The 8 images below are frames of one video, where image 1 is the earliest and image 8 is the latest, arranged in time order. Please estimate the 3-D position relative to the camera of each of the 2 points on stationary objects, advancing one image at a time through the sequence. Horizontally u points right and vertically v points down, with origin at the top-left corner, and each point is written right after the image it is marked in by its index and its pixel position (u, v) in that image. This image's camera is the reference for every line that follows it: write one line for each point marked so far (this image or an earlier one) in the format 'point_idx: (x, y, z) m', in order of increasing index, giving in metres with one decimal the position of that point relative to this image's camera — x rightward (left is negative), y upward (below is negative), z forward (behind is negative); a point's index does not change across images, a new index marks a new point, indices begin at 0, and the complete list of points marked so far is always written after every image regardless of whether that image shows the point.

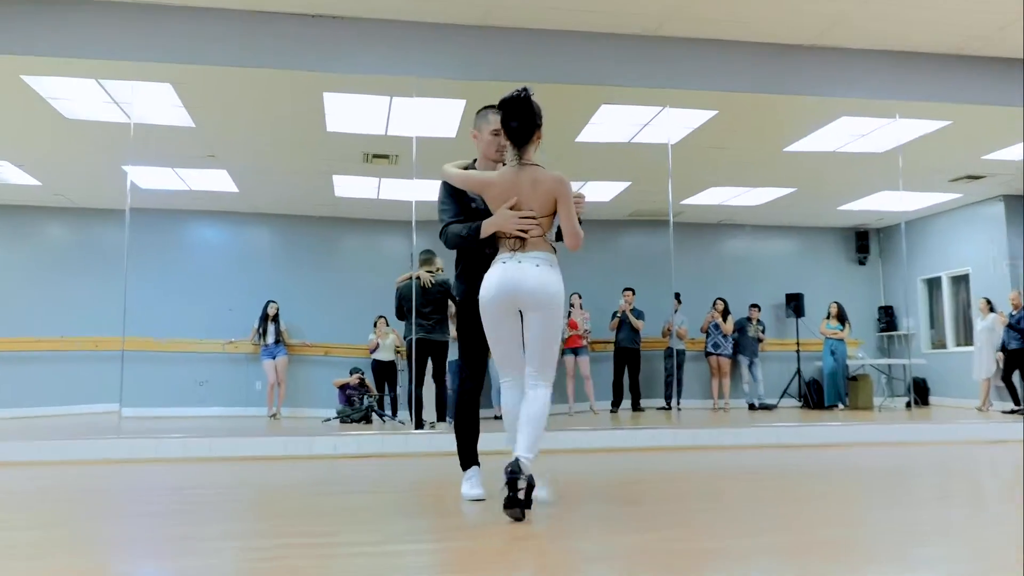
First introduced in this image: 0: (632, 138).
0: (+0.6, +0.8, +5.2) m
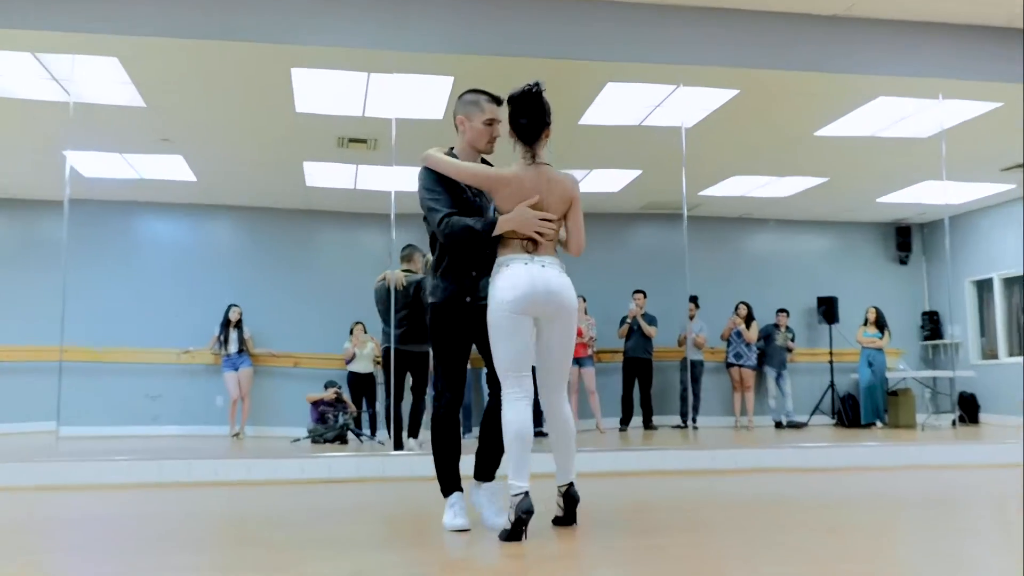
0: (+0.6, +0.8, +4.6) m
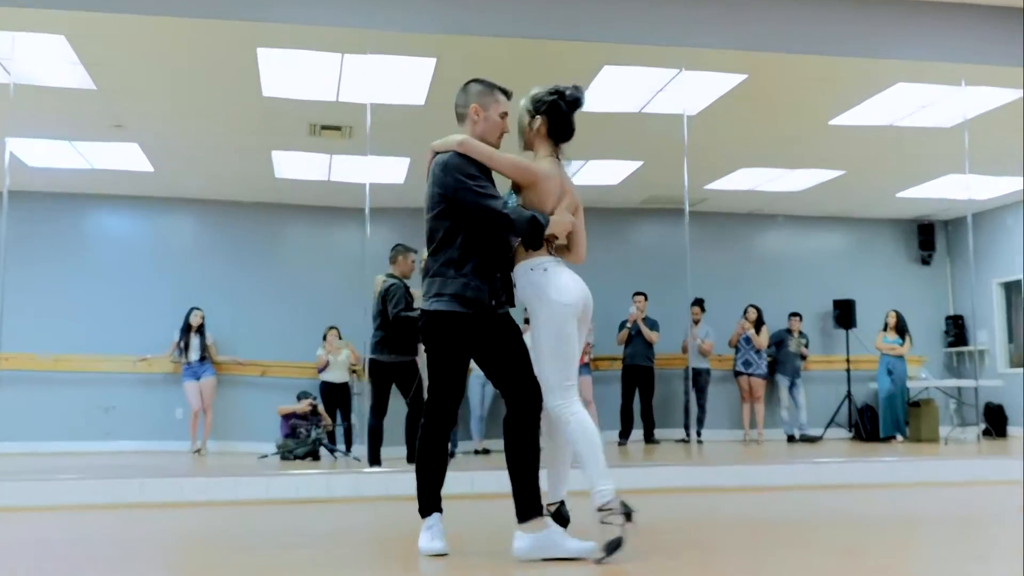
0: (+0.6, +0.8, +4.2) m
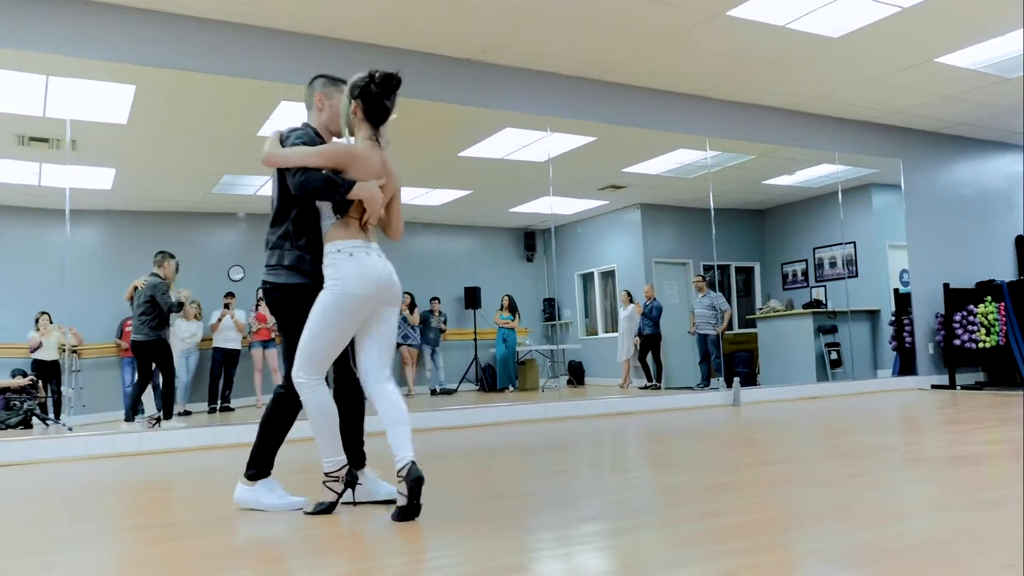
0: (-1.0, +0.8, +5.4) m
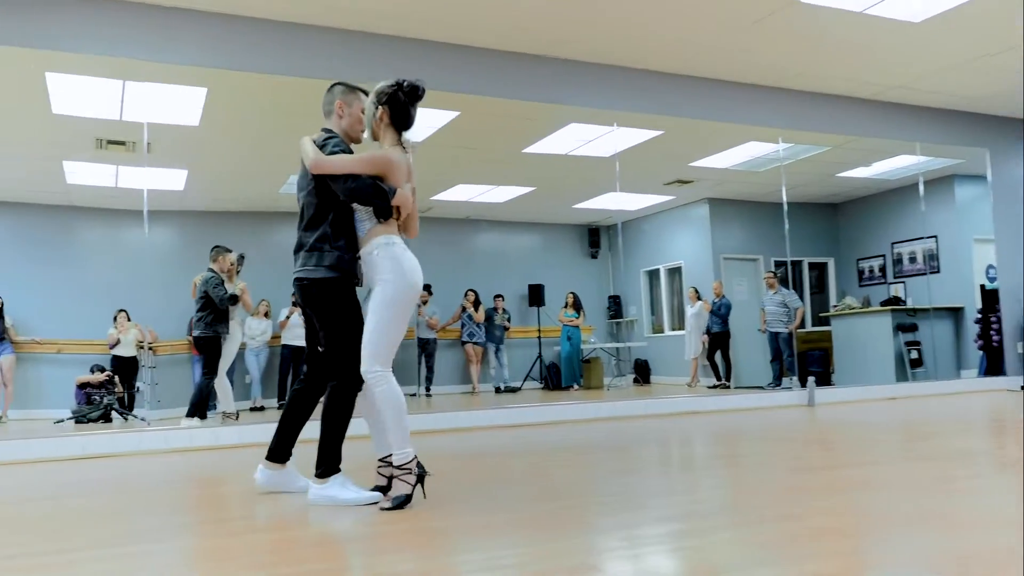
0: (-0.7, +0.8, +5.4) m
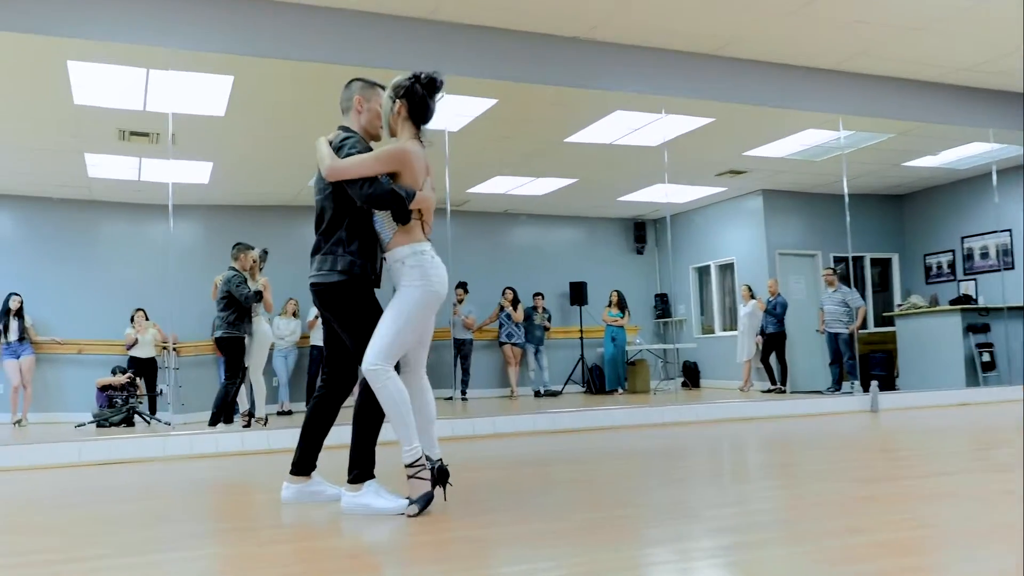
0: (-0.5, +0.8, +5.1) m
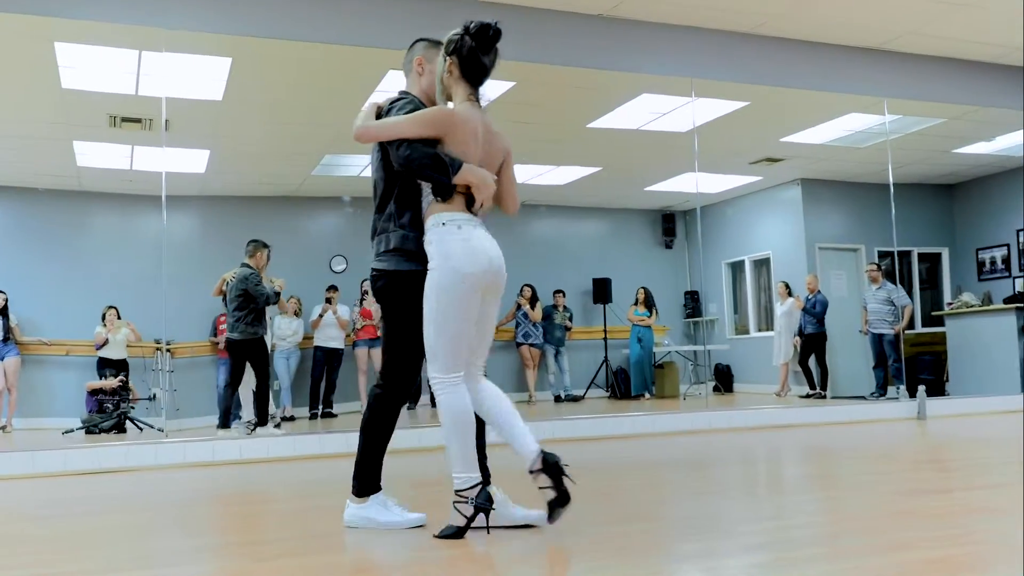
0: (-0.4, +0.9, +4.7) m
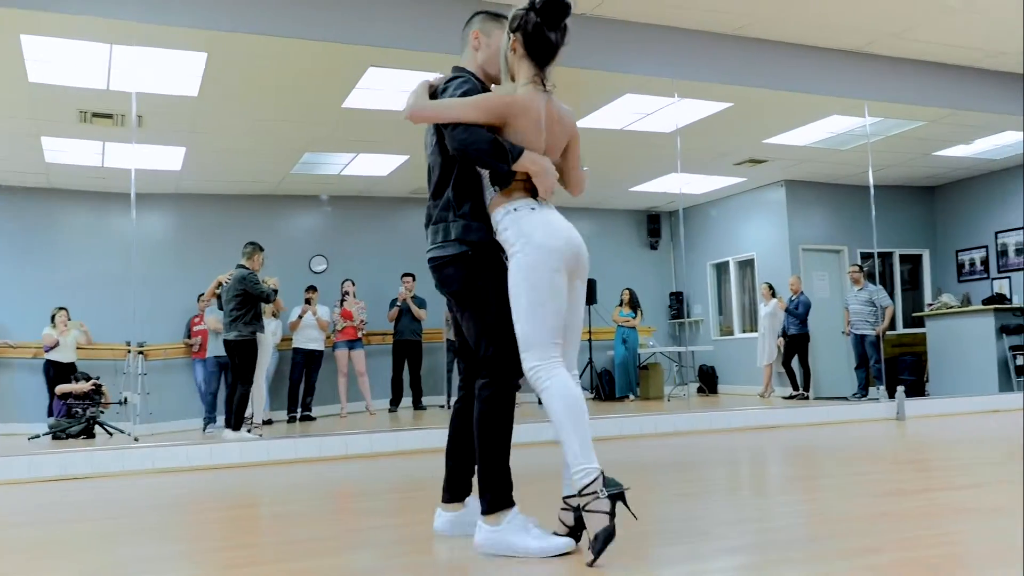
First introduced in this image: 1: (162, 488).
0: (-0.5, +0.9, +4.6) m
1: (-1.5, -0.8, +4.1) m
